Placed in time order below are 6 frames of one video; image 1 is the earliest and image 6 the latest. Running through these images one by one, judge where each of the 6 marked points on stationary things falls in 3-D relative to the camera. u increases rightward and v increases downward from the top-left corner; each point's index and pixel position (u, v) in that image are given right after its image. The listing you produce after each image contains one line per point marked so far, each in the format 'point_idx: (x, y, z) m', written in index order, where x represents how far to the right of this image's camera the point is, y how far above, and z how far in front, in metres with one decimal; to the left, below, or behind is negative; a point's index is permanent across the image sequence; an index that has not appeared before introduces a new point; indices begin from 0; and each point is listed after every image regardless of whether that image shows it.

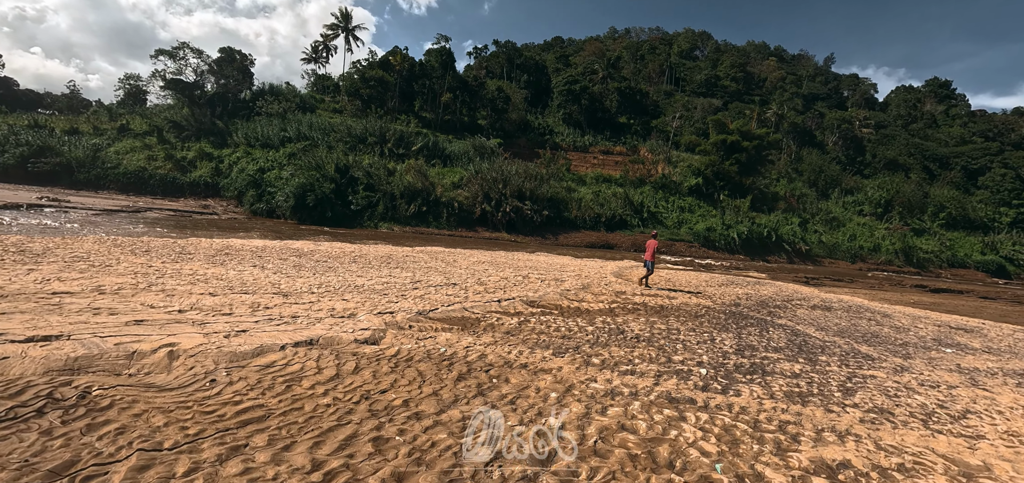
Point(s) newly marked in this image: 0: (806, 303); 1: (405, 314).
0: (+9.7, -2.1, +14.8) m
1: (-2.2, -1.5, +8.7) m
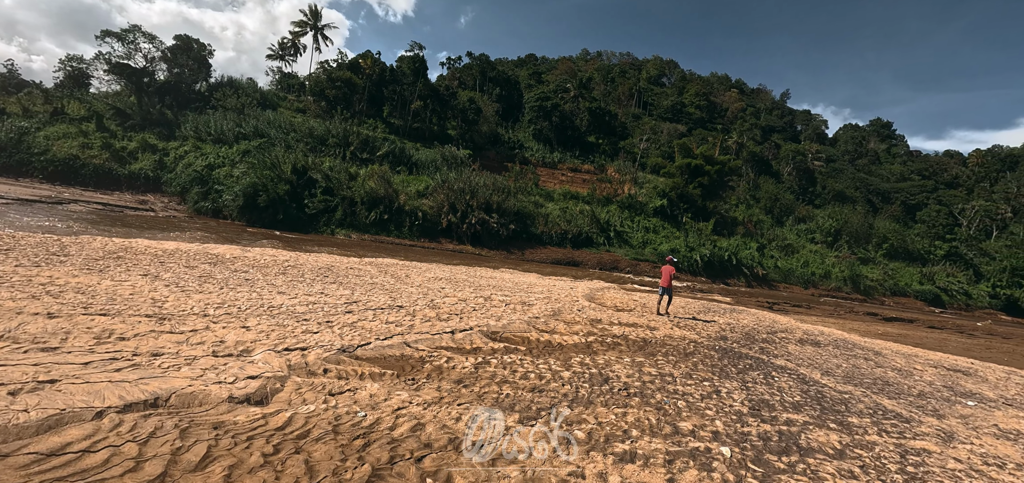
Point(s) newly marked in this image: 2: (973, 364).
0: (+8.5, -2.9, +13.5) m
1: (-2.9, -1.7, +6.5) m
2: (+13.7, -3.6, +12.9) m
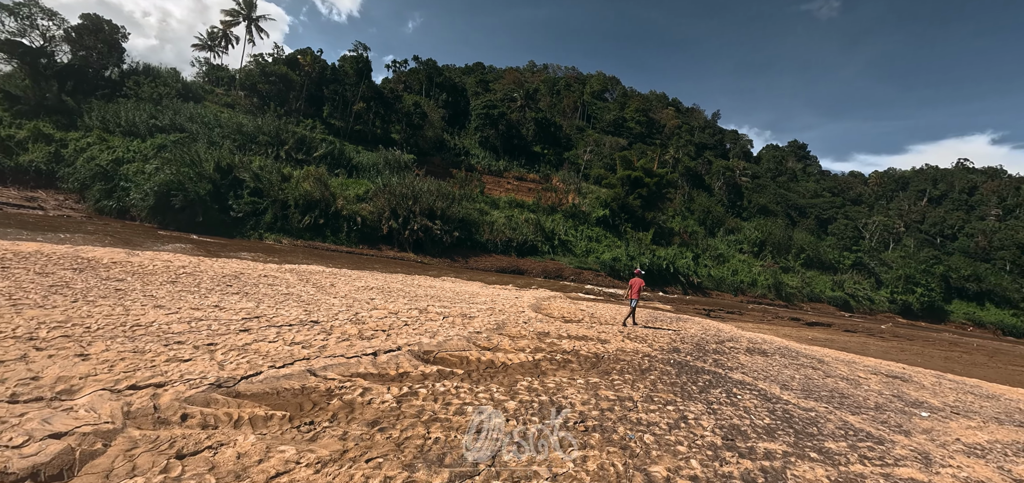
0: (+6.7, -3.2, +13.1) m
1: (-3.7, -1.6, +4.8) m
2: (+12.0, -3.9, +13.2) m
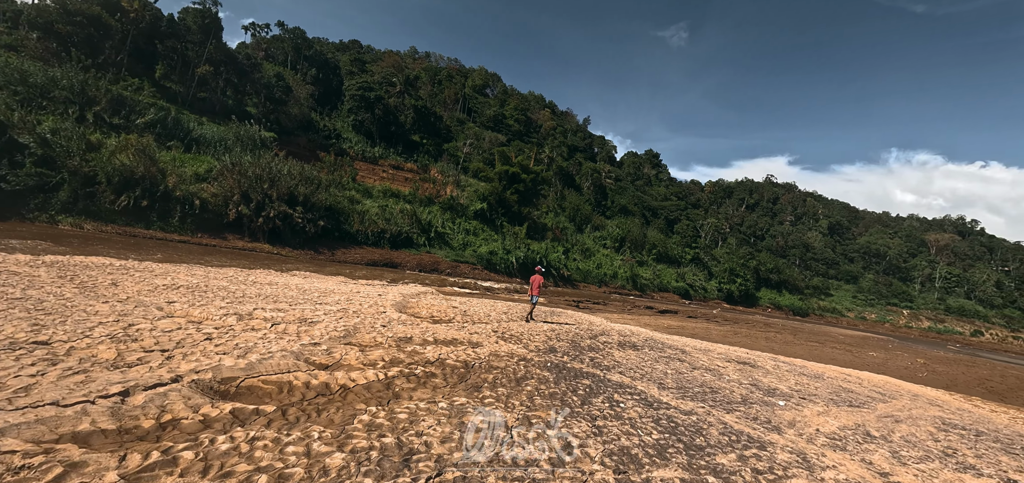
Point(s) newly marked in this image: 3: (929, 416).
0: (+2.8, -3.0, +12.9) m
1: (-4.9, -1.4, +2.0) m
2: (+7.9, -3.8, +14.5) m
3: (+8.3, -3.5, +8.6) m
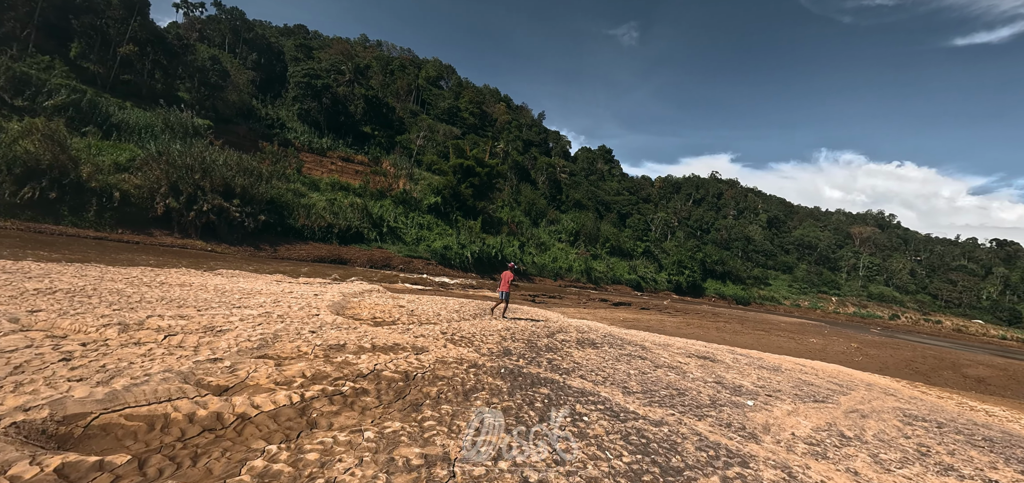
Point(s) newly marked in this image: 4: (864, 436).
0: (+1.5, -2.7, +12.2) m
1: (-5.1, -1.4, +0.6) m
2: (+6.3, -3.5, +14.3) m
3: (+7.4, -3.3, +8.4) m
4: (+5.3, -2.9, +6.5) m
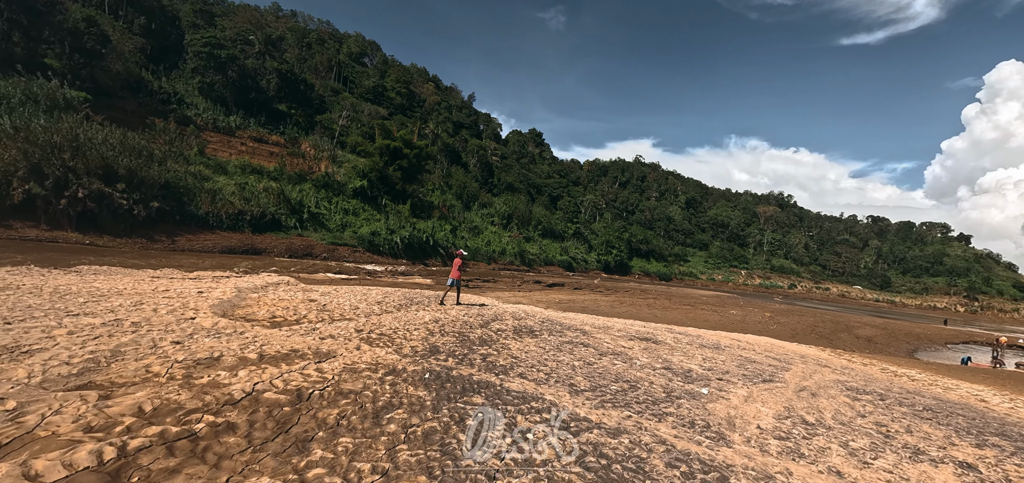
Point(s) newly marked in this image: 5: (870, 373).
0: (-0.3, -2.2, +11.1) m
1: (-5.0, -1.4, -1.4) m
2: (+4.2, -2.7, +13.9) m
3: (+6.1, -2.7, +8.3) m
4: (+4.4, -2.5, +6.0) m
5: (+7.9, -2.9, +9.5) m
